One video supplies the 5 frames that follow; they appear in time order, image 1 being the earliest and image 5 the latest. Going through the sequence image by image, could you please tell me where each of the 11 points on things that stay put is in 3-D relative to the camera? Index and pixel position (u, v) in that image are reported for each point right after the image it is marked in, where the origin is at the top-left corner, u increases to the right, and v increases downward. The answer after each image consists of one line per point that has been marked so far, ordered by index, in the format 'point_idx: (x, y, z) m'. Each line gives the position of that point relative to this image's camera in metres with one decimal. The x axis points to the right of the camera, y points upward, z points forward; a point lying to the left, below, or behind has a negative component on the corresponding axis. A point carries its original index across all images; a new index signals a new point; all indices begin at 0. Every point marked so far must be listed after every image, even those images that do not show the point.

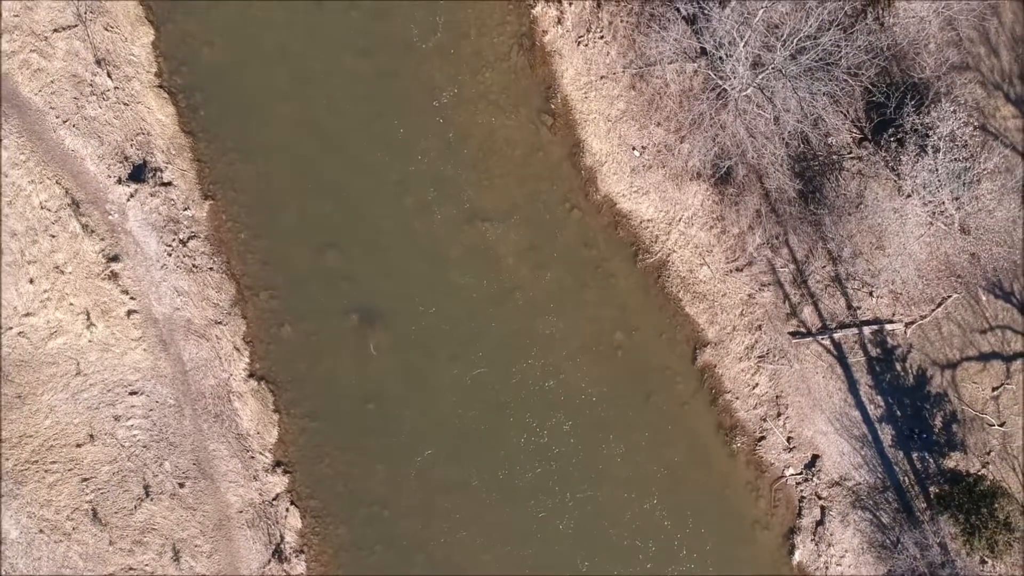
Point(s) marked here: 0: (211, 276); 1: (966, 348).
0: (-4.4, +0.2, +9.0) m
1: (+6.5, -0.8, +8.9) m
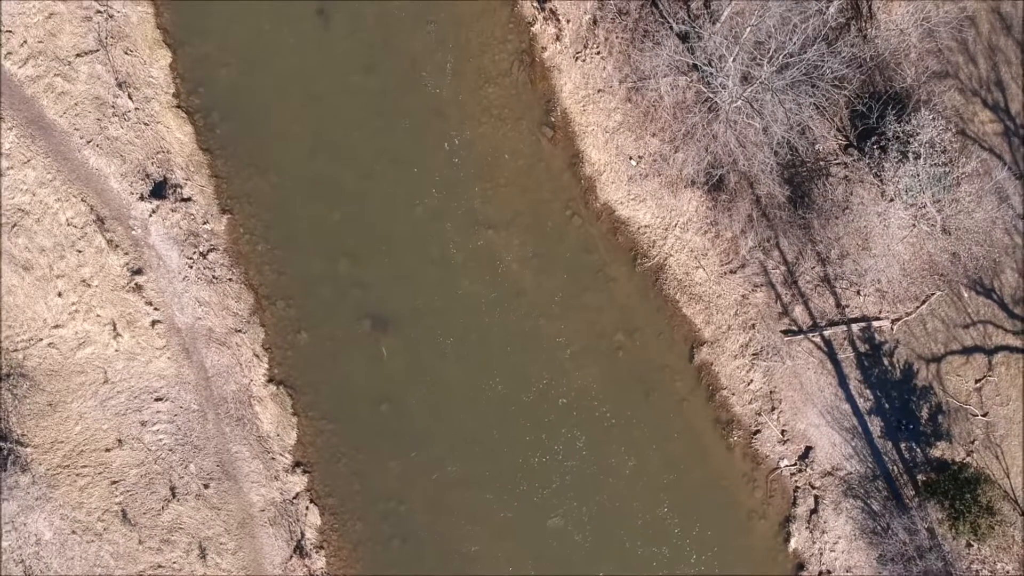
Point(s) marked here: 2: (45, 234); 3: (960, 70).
0: (-4.3, 0.0, +9.4) m
1: (+6.6, -0.8, +9.4) m
2: (-6.9, +0.8, +9.2) m
3: (+6.8, +3.3, +9.4) m
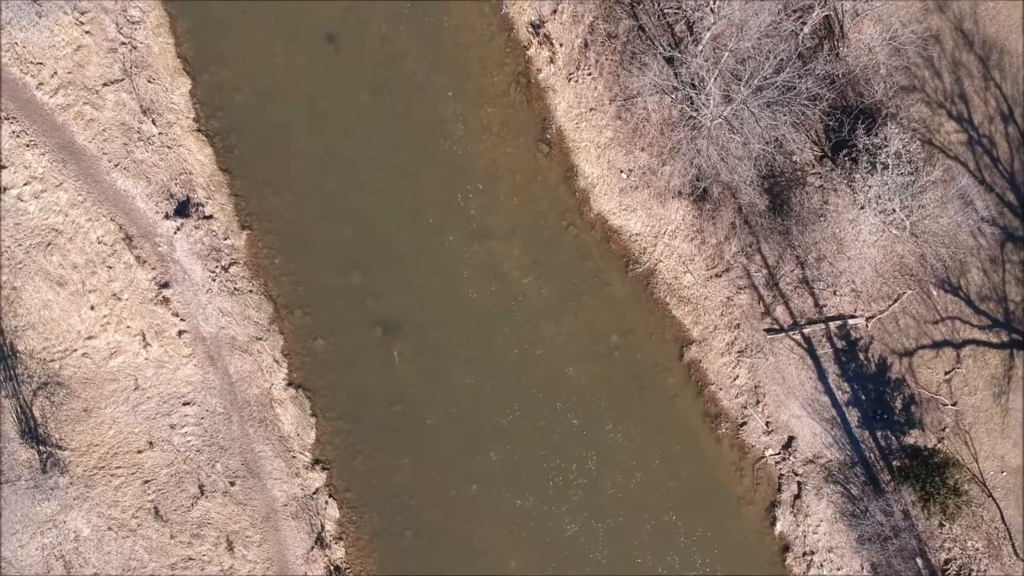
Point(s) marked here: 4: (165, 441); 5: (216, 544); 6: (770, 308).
0: (-4.3, -0.1, +10.1) m
1: (+6.7, -0.8, +10.1) m
2: (-6.9, +0.6, +9.9) m
3: (+6.7, +3.3, +10.1) m
4: (-5.6, -2.5, +10.0) m
5: (-4.8, -4.2, +10.0) m
6: (+4.3, -0.3, +10.2) m
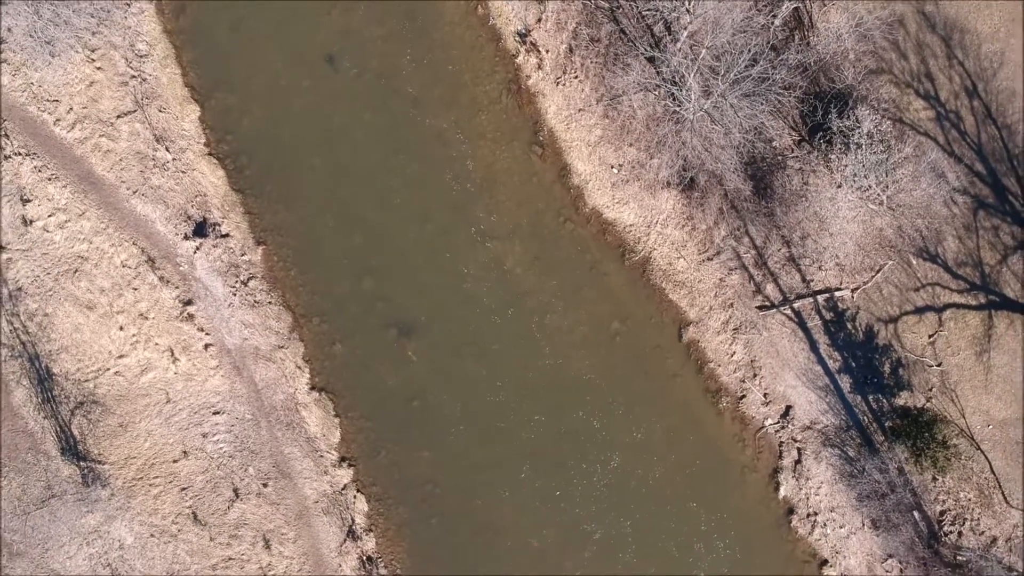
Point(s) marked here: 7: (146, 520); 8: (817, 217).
0: (-4.2, -0.3, +10.7) m
1: (+6.8, -0.3, +10.7) m
2: (-6.9, +0.2, +10.4) m
3: (+6.6, +3.8, +10.7) m
4: (-5.3, -2.8, +10.6) m
5: (-4.4, -4.4, +10.6) m
6: (+4.3, 0.0, +10.8) m
7: (-6.2, -3.9, +10.4) m
8: (+5.2, +1.2, +10.6) m
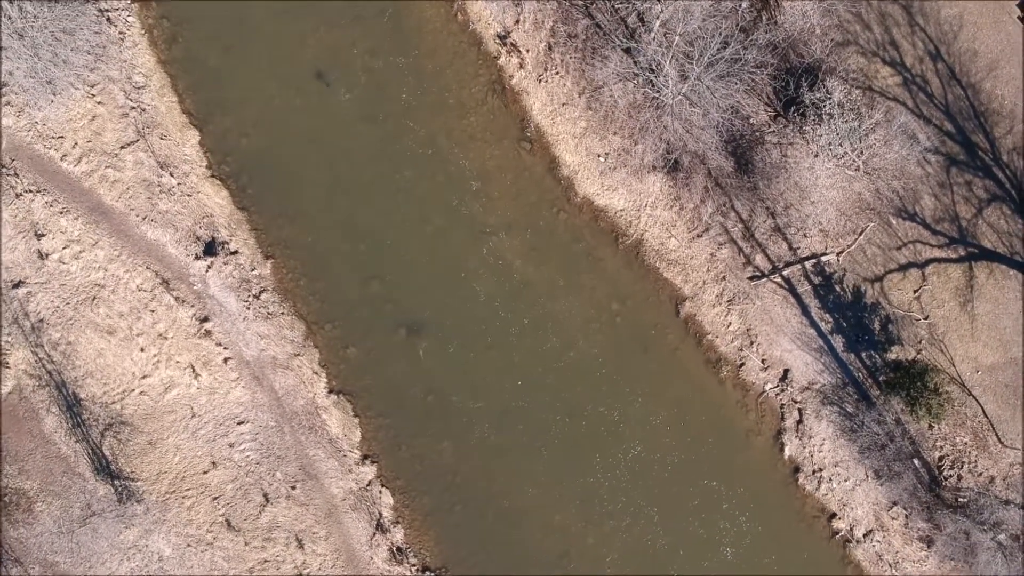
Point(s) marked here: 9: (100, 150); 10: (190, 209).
0: (-4.1, -0.5, +11.1) m
1: (+6.8, +0.5, +11.2) m
2: (-6.8, -0.2, +10.9) m
3: (+6.3, +4.5, +11.2) m
4: (-5.1, -3.0, +11.0) m
5: (-4.0, -4.6, +11.1) m
6: (+4.3, +0.5, +11.3) m
7: (-5.8, -4.3, +10.9) m
8: (+5.1, +1.8, +11.1) m
9: (-7.3, +2.4, +11.0) m
10: (-5.7, +1.4, +11.1) m
